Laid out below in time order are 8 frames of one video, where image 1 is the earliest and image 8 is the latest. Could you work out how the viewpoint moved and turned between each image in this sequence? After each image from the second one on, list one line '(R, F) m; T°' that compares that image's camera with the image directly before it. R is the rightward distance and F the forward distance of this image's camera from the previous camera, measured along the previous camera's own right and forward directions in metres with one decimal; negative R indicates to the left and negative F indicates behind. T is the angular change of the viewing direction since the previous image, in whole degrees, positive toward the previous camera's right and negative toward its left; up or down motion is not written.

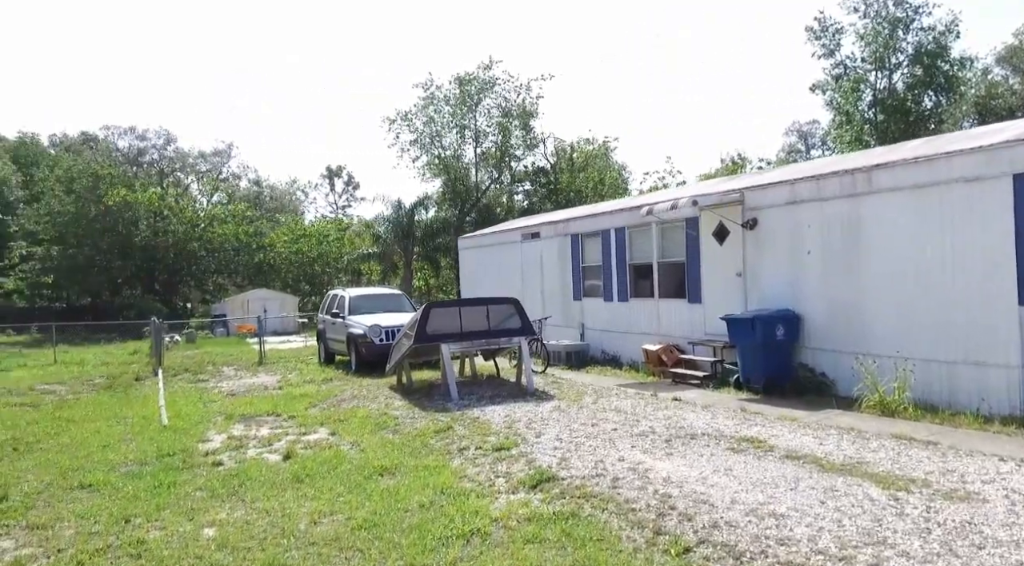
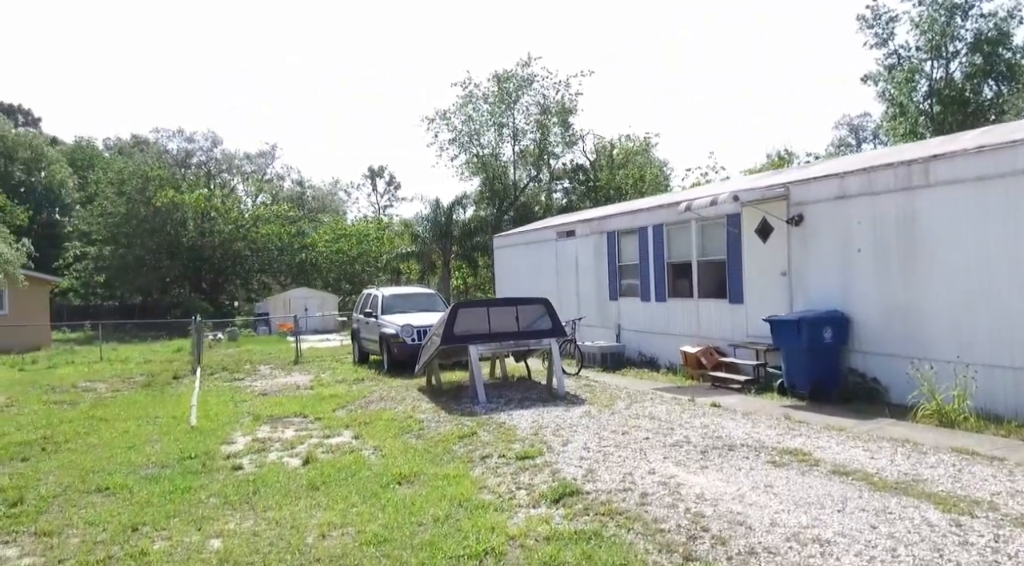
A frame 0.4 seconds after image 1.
(+0.1, +0.3) m; -3°
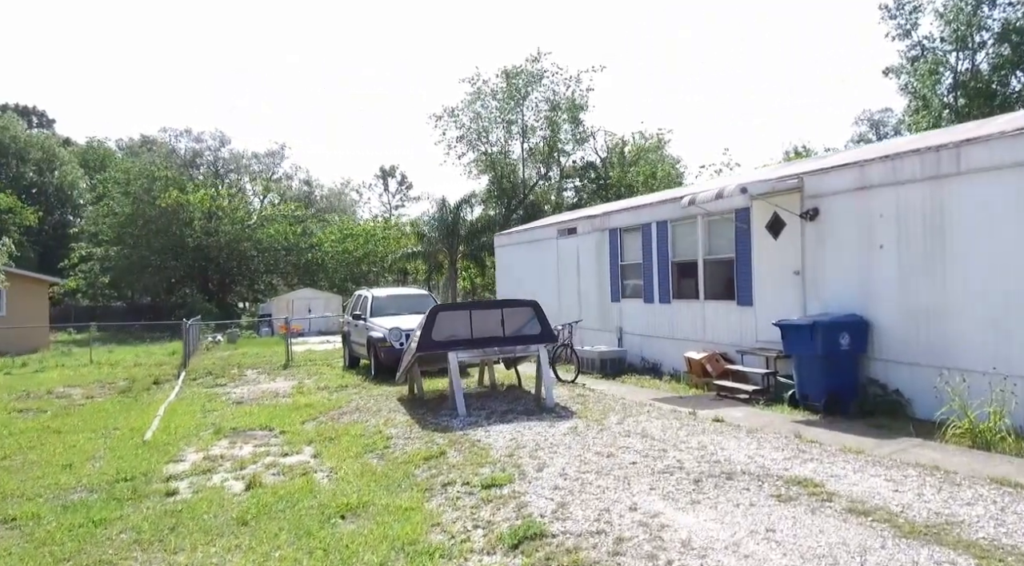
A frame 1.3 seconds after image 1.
(+0.3, +0.8) m; -1°
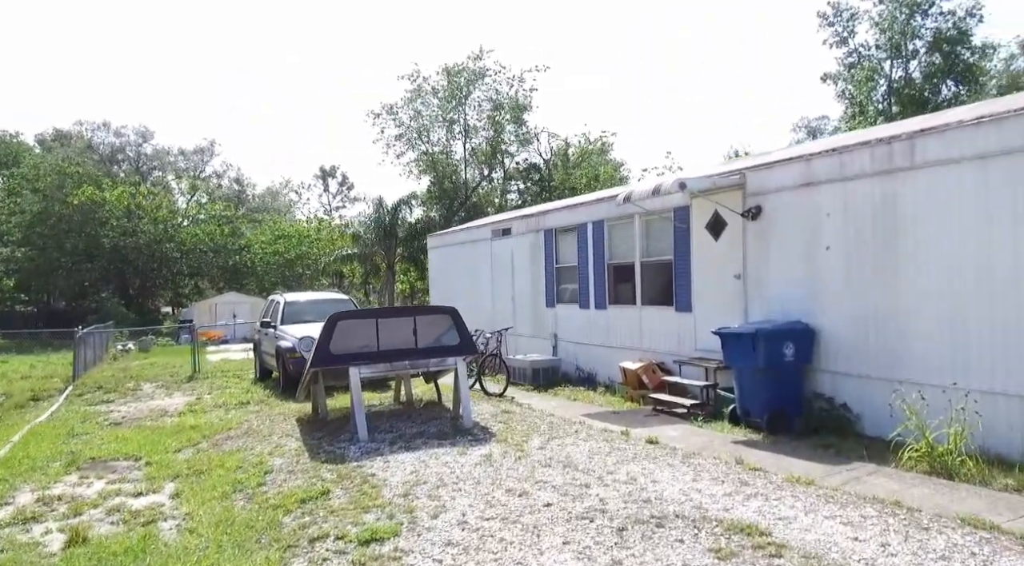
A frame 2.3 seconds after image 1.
(+0.3, +0.9) m; +4°
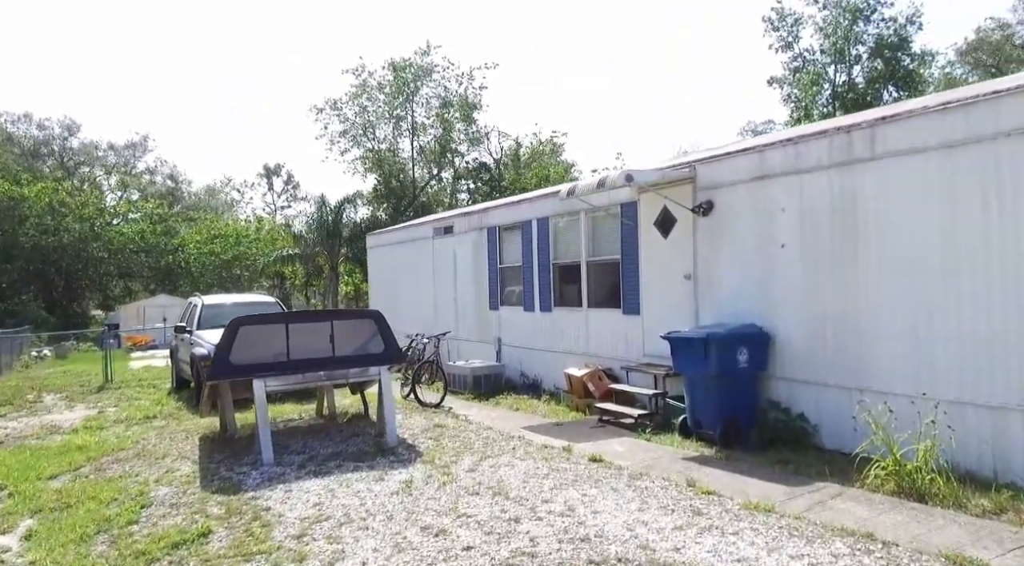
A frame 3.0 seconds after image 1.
(+0.2, +0.7) m; +4°
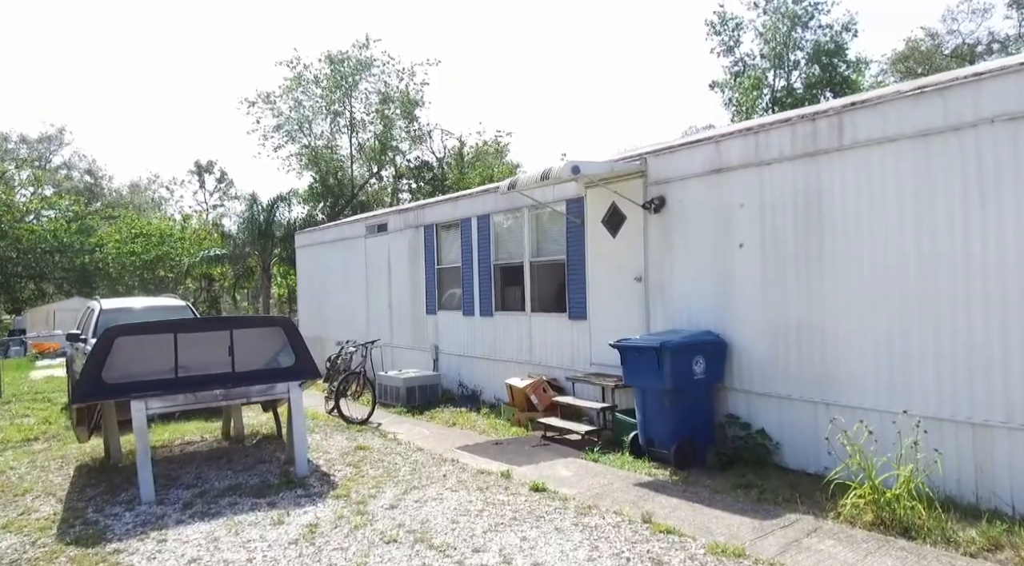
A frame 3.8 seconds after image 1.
(+0.1, +0.8) m; +4°
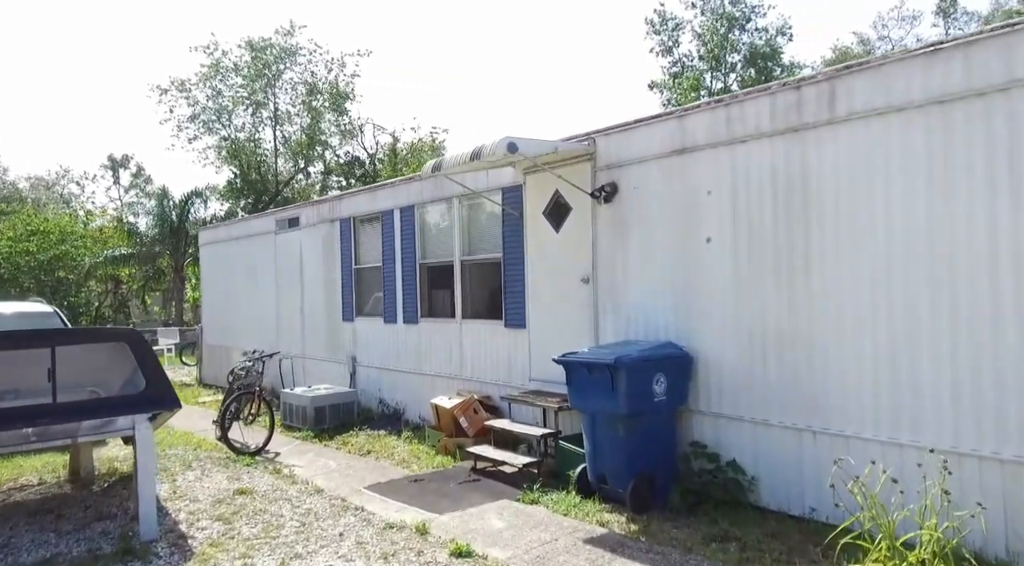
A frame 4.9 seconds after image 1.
(+0.1, +1.2) m; +5°
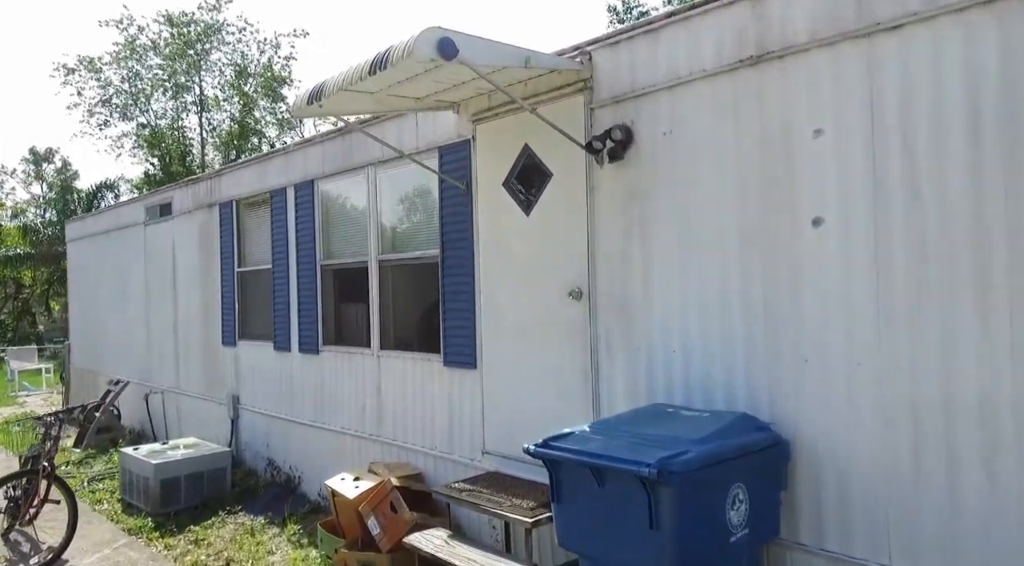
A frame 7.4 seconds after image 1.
(+0.1, +2.6) m; +3°
